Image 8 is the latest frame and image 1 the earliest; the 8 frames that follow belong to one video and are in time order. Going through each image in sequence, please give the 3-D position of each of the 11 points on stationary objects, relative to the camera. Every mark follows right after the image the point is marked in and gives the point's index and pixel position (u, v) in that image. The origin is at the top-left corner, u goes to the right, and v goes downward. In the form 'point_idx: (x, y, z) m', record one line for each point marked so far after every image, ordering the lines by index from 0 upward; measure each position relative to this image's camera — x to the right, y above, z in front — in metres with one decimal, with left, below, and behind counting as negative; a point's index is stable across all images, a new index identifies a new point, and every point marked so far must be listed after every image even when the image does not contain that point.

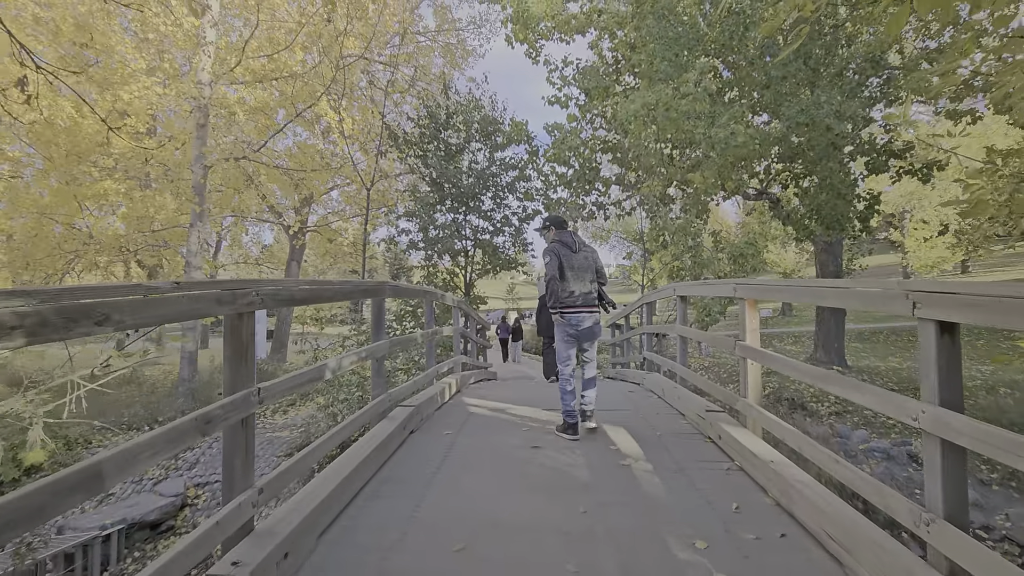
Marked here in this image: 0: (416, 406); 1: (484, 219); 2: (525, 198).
0: (-0.7, -0.8, +3.5) m
1: (-0.5, +1.1, +8.3) m
2: (+0.2, +1.5, +8.5) m
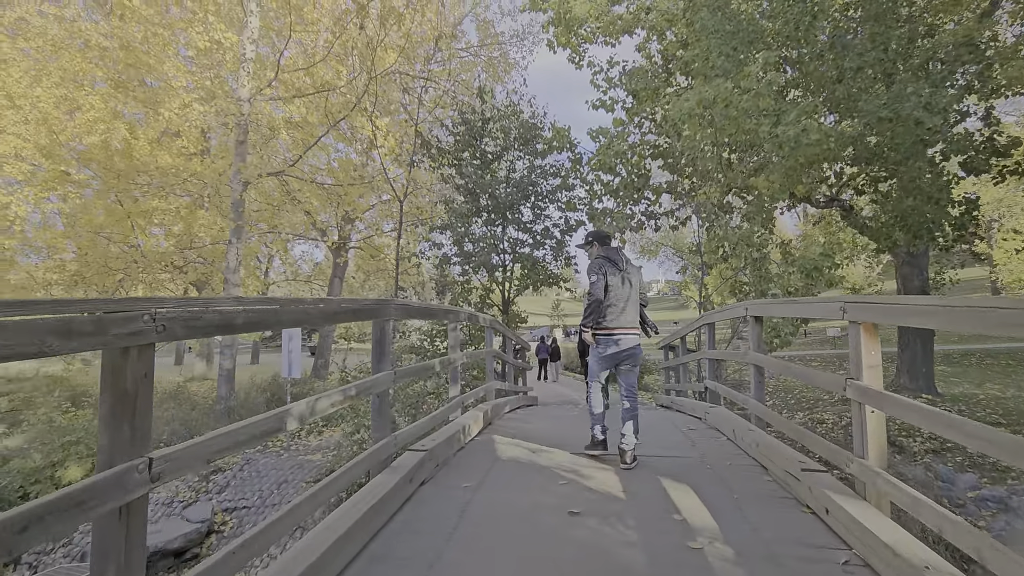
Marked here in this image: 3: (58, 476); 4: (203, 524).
0: (-0.5, -0.9, +2.9) m
1: (+0.2, +0.9, +7.7) m
2: (+0.9, +1.2, +7.8) m
3: (-7.1, -3.0, +8.0) m
4: (-4.3, -3.3, +7.1) m
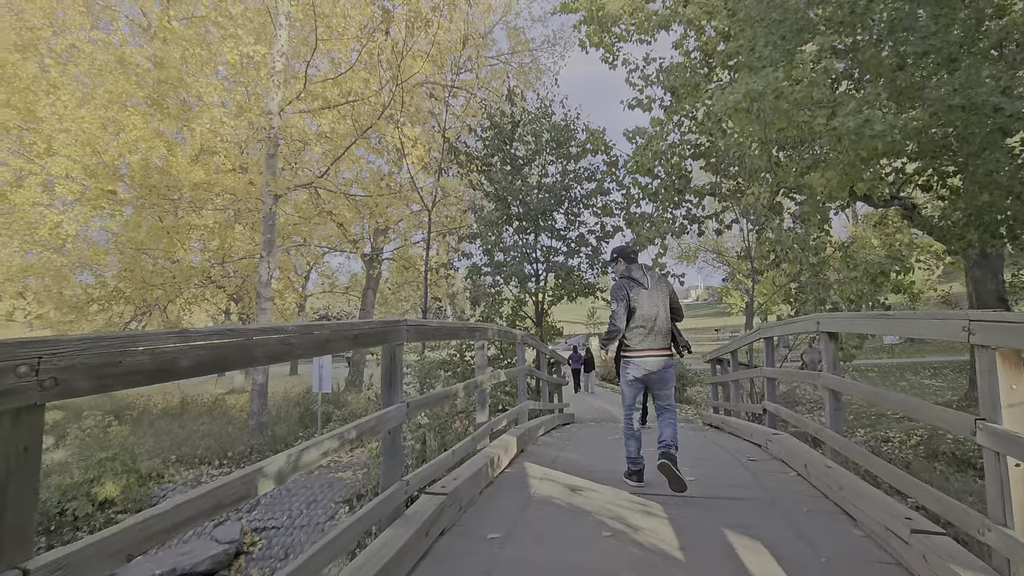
0: (-0.3, -1.0, +2.5) m
1: (+0.6, +0.7, +7.3) m
2: (+1.3, +1.1, +7.4) m
3: (-6.6, -3.2, +8.0) m
4: (-3.8, -3.5, +6.9) m
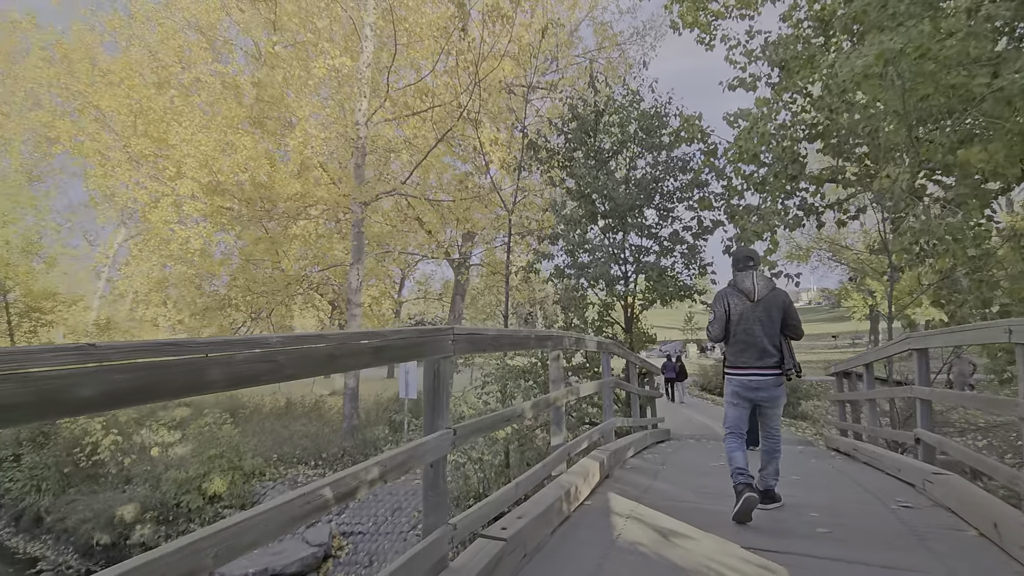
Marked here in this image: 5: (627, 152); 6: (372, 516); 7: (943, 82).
0: (0.0, -1.0, +2.1) m
1: (+1.8, +0.7, +6.7) m
2: (+2.5, +1.1, +6.6) m
3: (-5.2, -3.4, +8.6) m
4: (-2.6, -3.6, +7.0) m
5: (+1.5, +1.8, +6.7) m
6: (-2.1, -3.4, +7.7) m
7: (+4.4, +2.1, +5.2) m
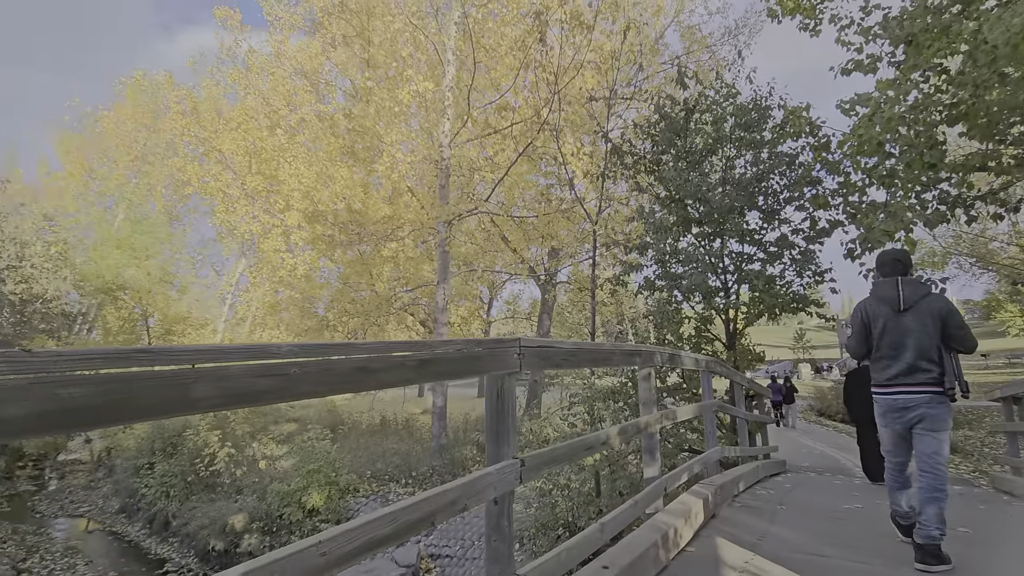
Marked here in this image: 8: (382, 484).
0: (+0.3, -1.0, +1.7) m
1: (+2.8, +0.5, +6.0) m
2: (+3.5, +0.9, +5.8) m
3: (-3.6, -3.7, +8.9) m
4: (-1.4, -3.8, +6.9) m
5: (+2.5, +1.6, +6.1) m
6: (-0.8, -3.7, +7.5) m
7: (+5.1, +2.1, +4.1) m
8: (-2.5, -3.8, +9.8) m
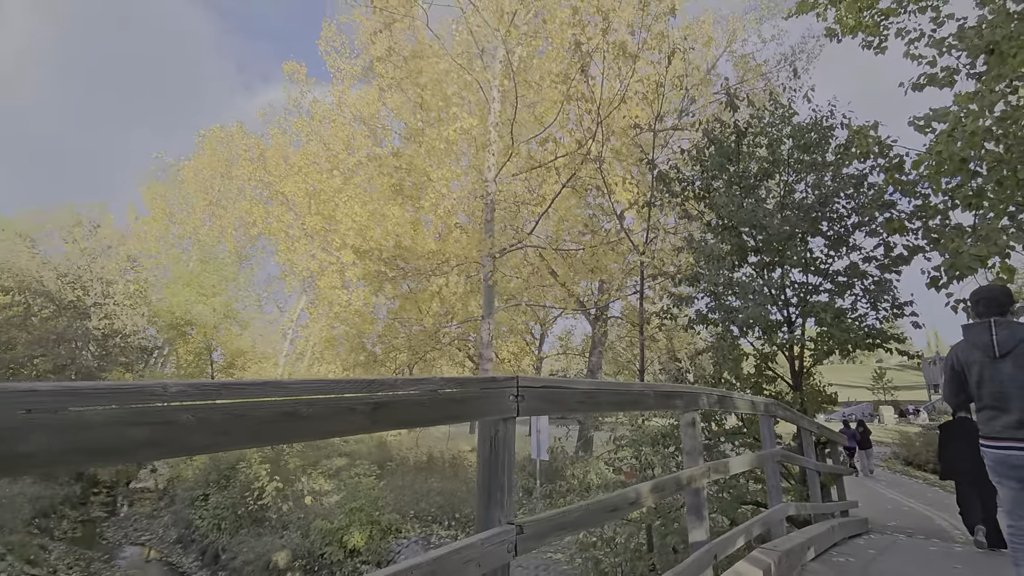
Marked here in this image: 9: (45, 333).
0: (+0.3, -1.1, +1.4) m
1: (+3.2, +0.2, +5.5) m
2: (+3.9, +0.6, +5.3) m
3: (-2.9, -4.3, +8.7) m
4: (-0.8, -4.3, +6.5) m
5: (+3.0, +1.3, +5.7) m
6: (-0.1, -4.2, +7.0) m
7: (+5.3, +1.8, +3.5) m
8: (-1.6, -4.5, +9.5) m
9: (-14.2, -1.3, +15.5) m
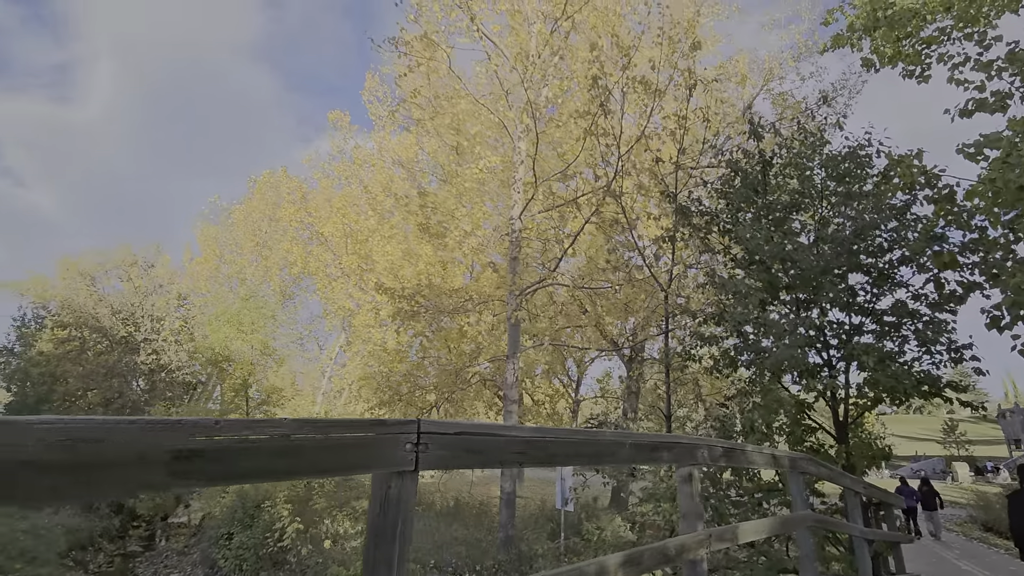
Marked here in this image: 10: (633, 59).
0: (+0.1, -1.2, +1.1) m
1: (+3.4, -0.2, +5.0) m
2: (+4.0, +0.2, +4.8) m
3: (-2.5, -5.0, +8.4) m
4: (-0.6, -4.7, +6.0) m
5: (+3.2, +0.8, +5.3) m
6: (+0.1, -4.7, +6.5) m
7: (+5.3, +1.6, +3.0) m
8: (-1.2, -5.2, +9.1) m
9: (-13.2, -2.5, +16.2) m
10: (+1.6, +3.1, +6.8) m
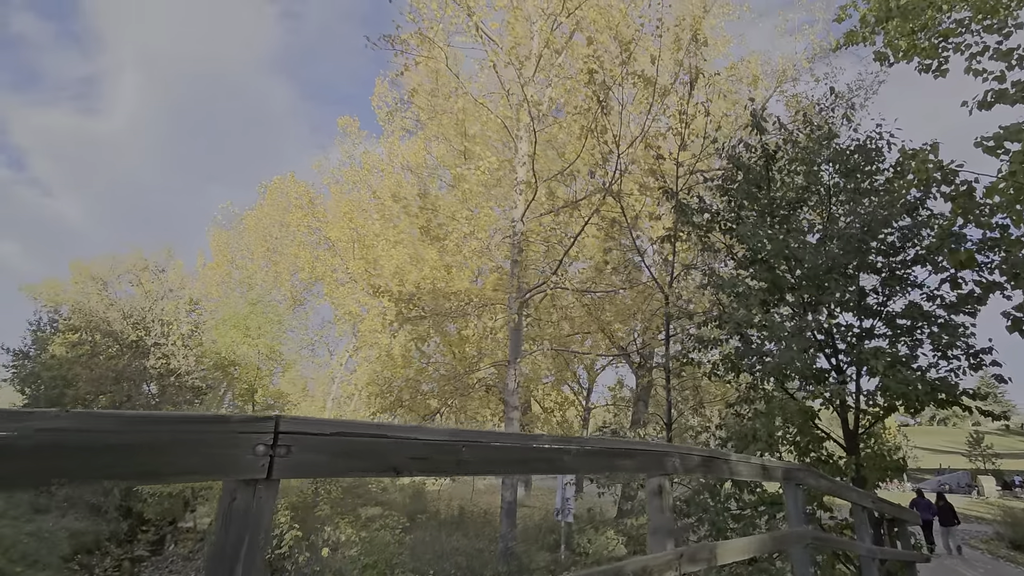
0: (-0.1, -1.1, +0.9) m
1: (+3.3, -0.2, +4.7) m
2: (+3.9, +0.2, +4.5) m
3: (-2.5, -5.0, +8.2) m
4: (-0.7, -4.8, +5.8) m
5: (+3.1, +0.8, +5.1) m
6: (0.0, -4.7, +6.2) m
7: (+5.2, +1.6, +2.7) m
8: (-1.2, -5.2, +8.8) m
9: (-13.0, -2.6, +16.4) m
10: (+1.6, +3.0, +6.6) m
